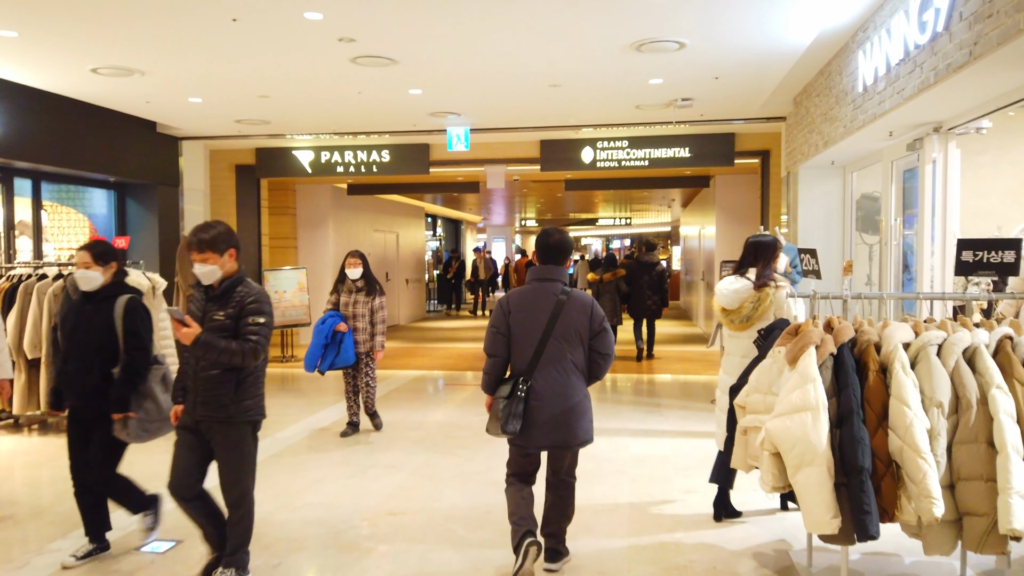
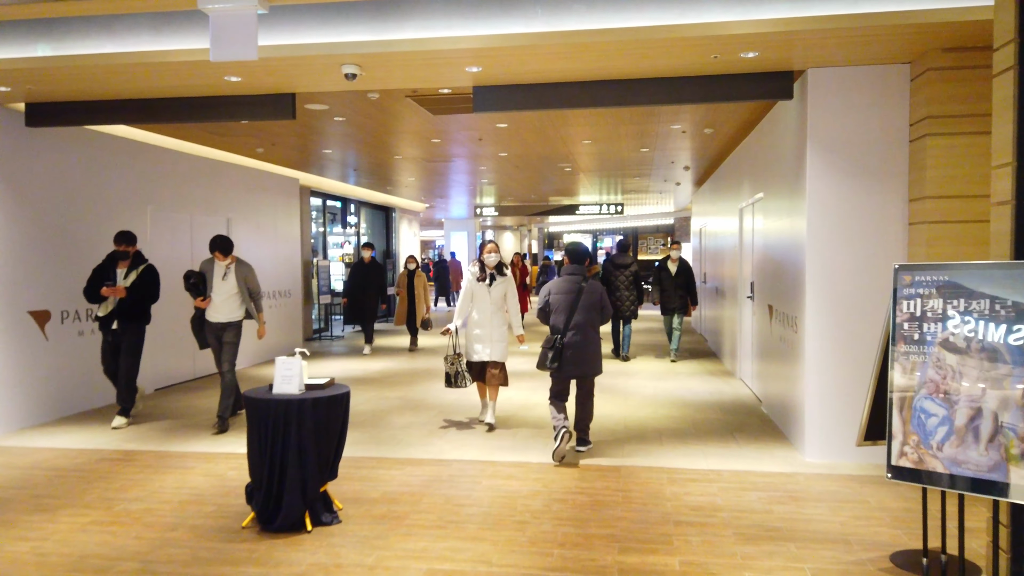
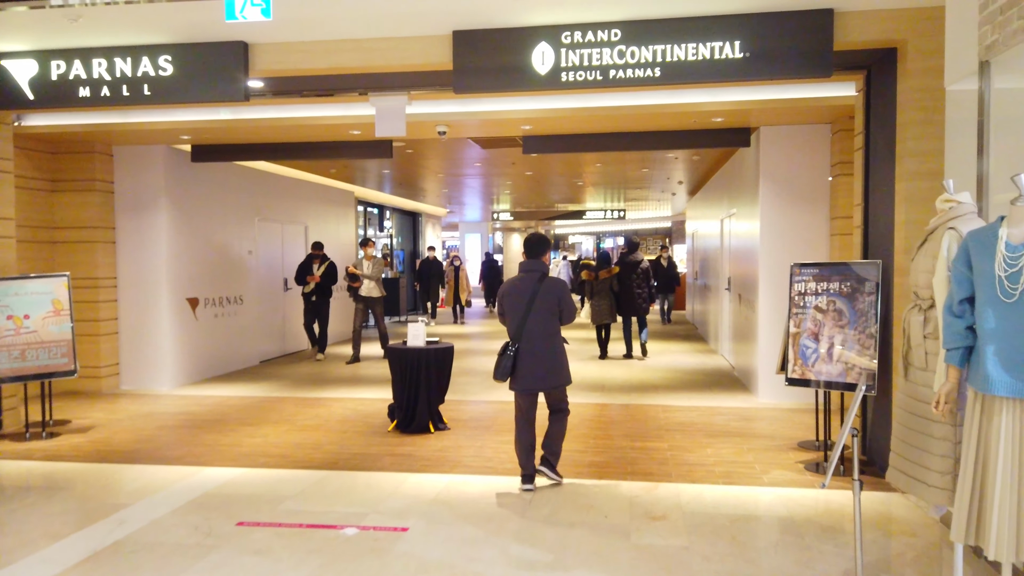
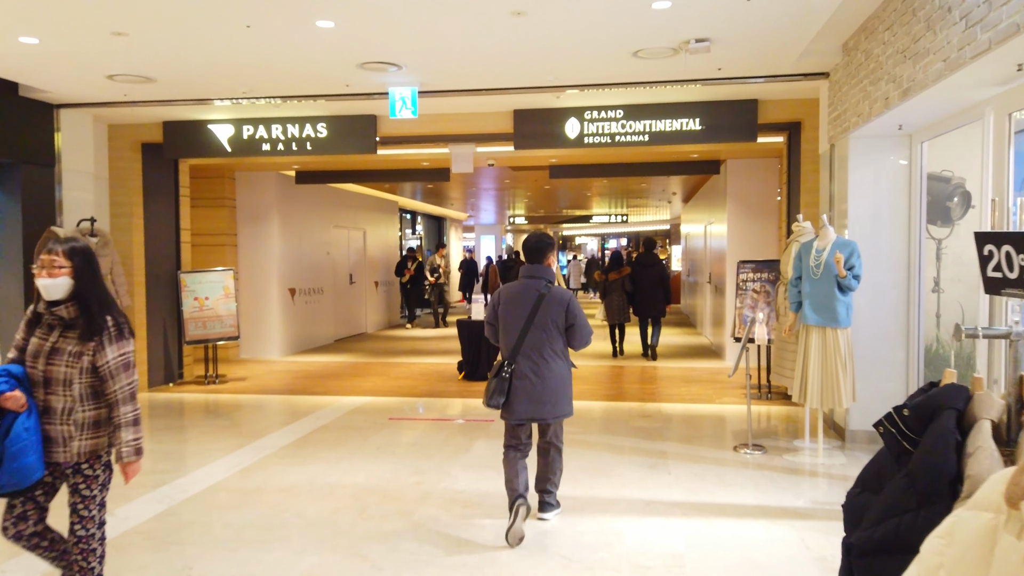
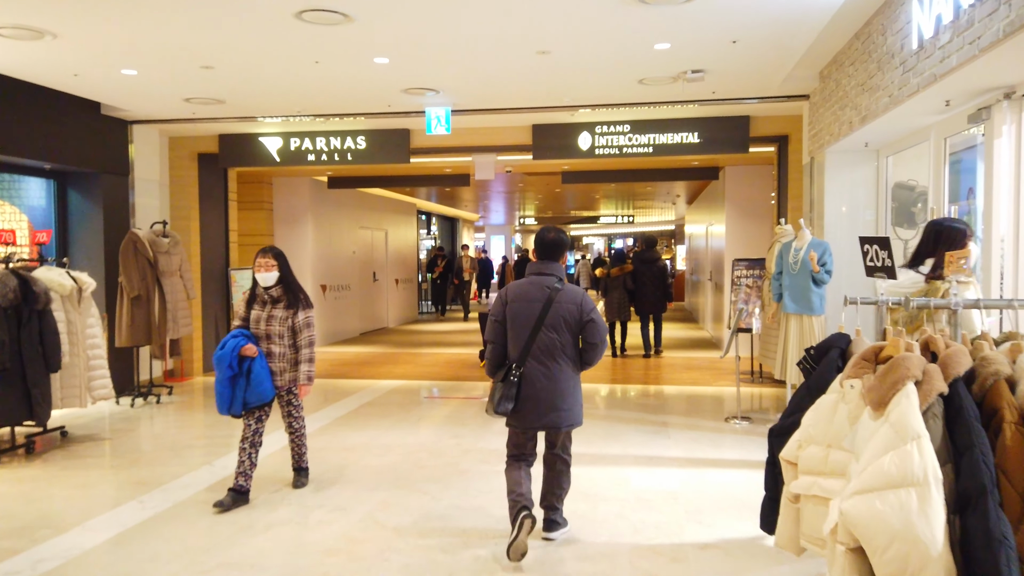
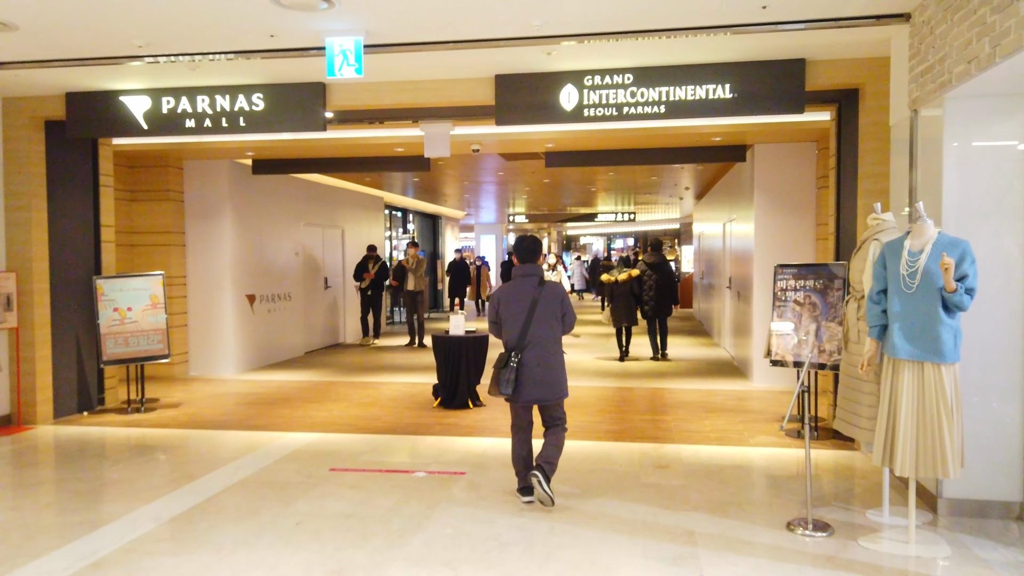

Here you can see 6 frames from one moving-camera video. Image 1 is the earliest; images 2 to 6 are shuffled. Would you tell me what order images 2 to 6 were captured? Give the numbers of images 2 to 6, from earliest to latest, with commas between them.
5, 4, 6, 3, 2
